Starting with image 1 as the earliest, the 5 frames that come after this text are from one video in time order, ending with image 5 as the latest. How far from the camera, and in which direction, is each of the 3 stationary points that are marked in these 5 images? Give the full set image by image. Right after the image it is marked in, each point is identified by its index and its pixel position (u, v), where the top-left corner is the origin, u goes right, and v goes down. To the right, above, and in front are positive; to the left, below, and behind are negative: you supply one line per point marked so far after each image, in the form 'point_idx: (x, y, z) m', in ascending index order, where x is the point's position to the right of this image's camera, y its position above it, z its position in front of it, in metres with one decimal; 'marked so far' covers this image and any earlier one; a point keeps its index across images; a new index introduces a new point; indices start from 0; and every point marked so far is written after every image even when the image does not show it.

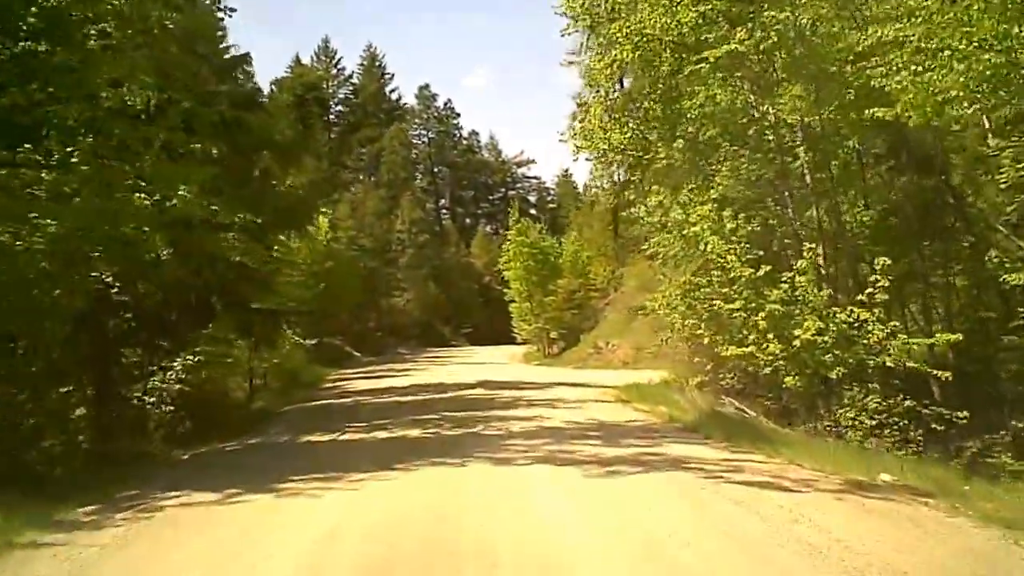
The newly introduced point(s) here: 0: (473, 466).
0: (-0.4, -2.0, +12.2) m
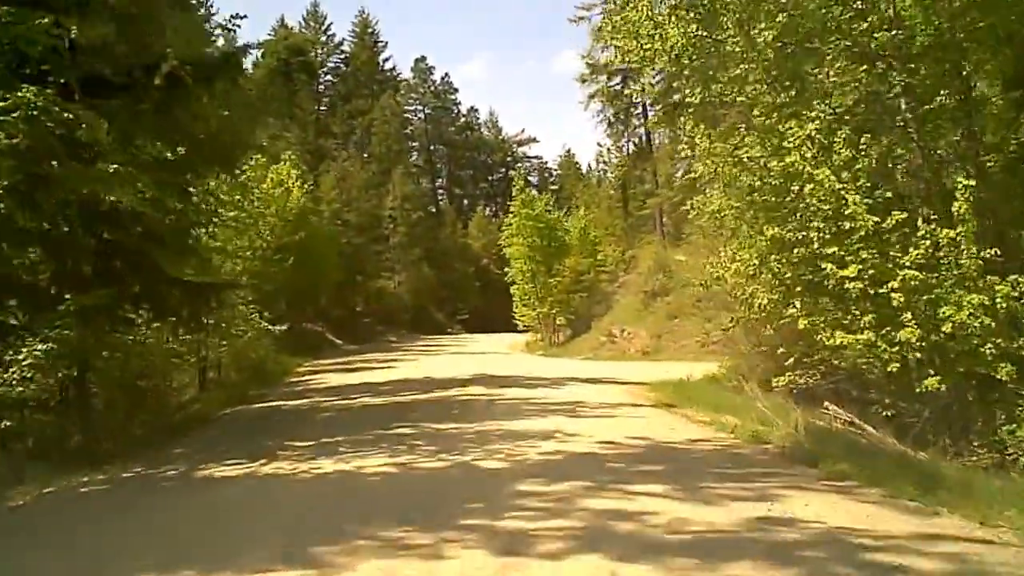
0: (-0.3, -1.6, +6.7) m
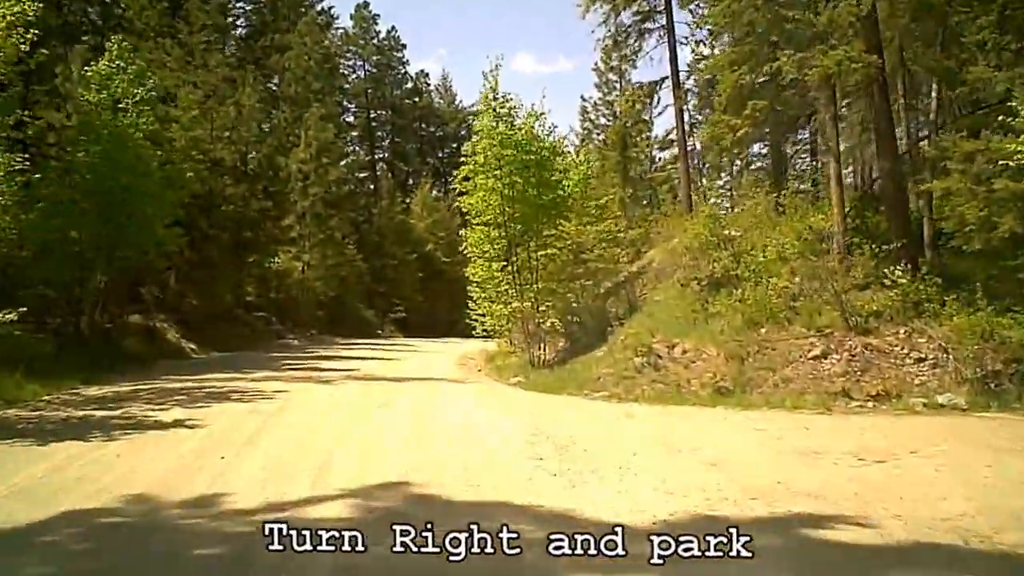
0: (+0.5, -1.0, -10.6) m
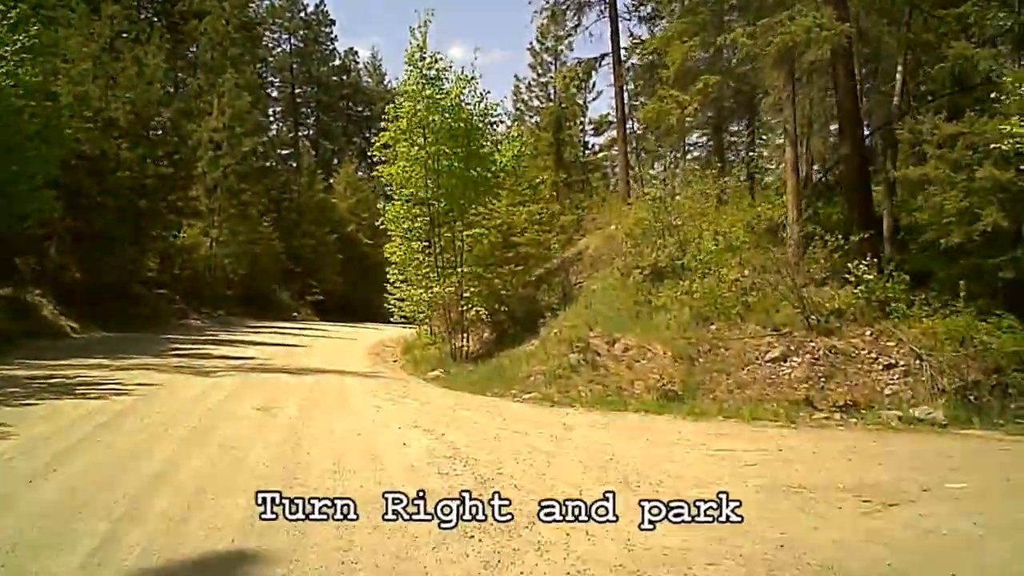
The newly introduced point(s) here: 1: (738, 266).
0: (+1.3, -1.1, -13.1) m
1: (+4.0, +0.4, +19.5) m
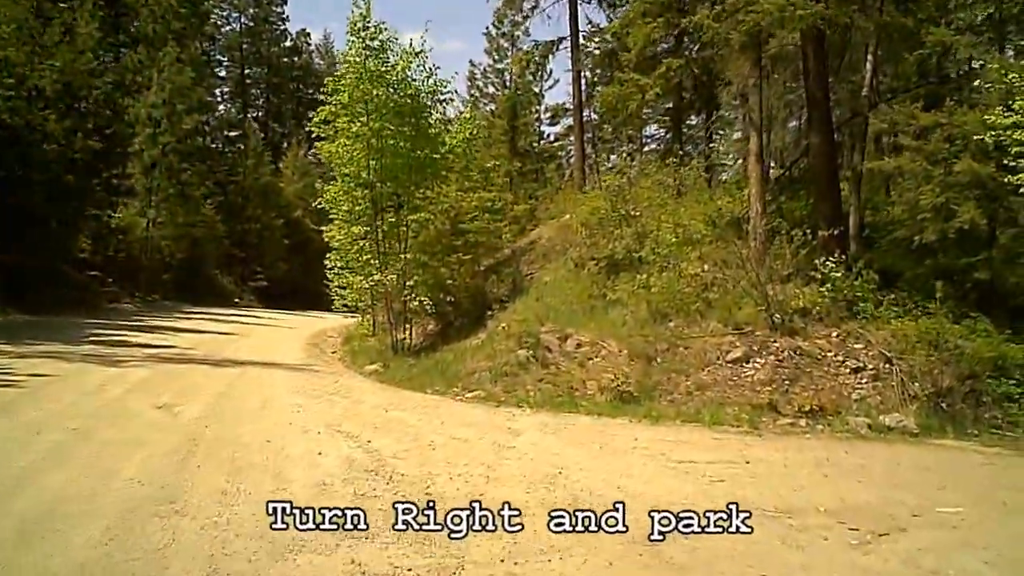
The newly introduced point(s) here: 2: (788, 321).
0: (+1.8, -1.2, -14.2) m
1: (+3.2, +0.4, +18.4) m
2: (+4.2, -0.5, +16.4) m
